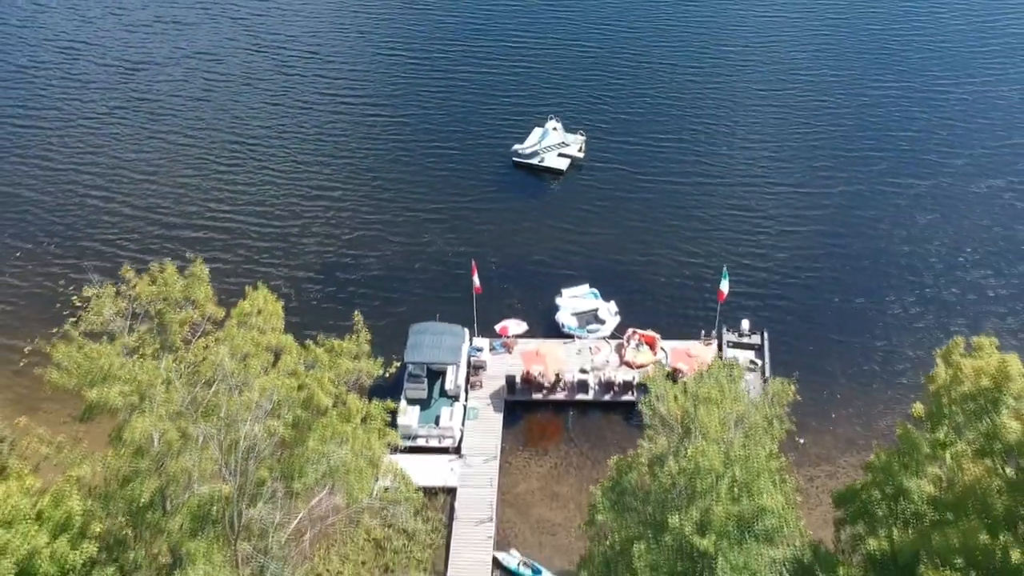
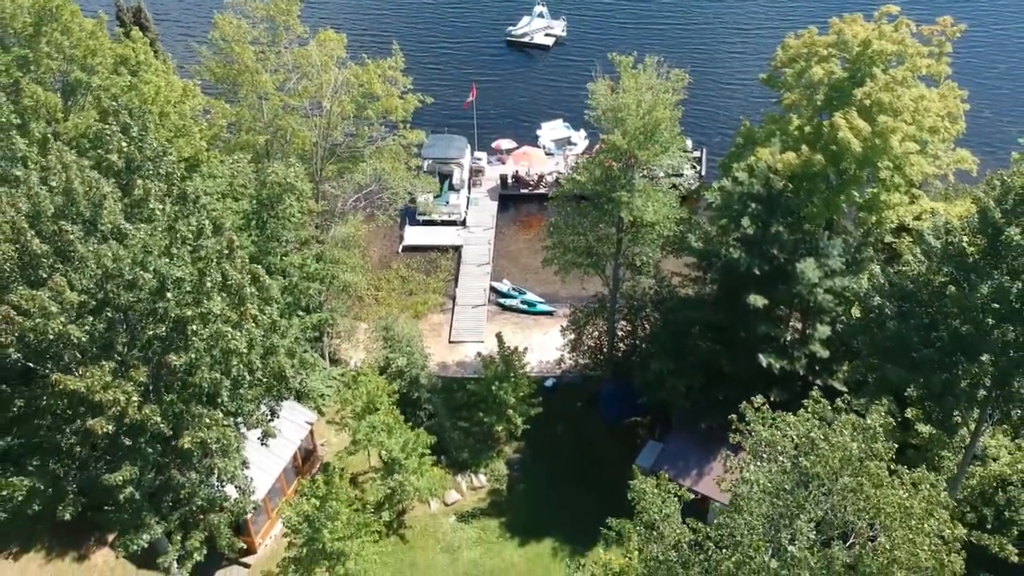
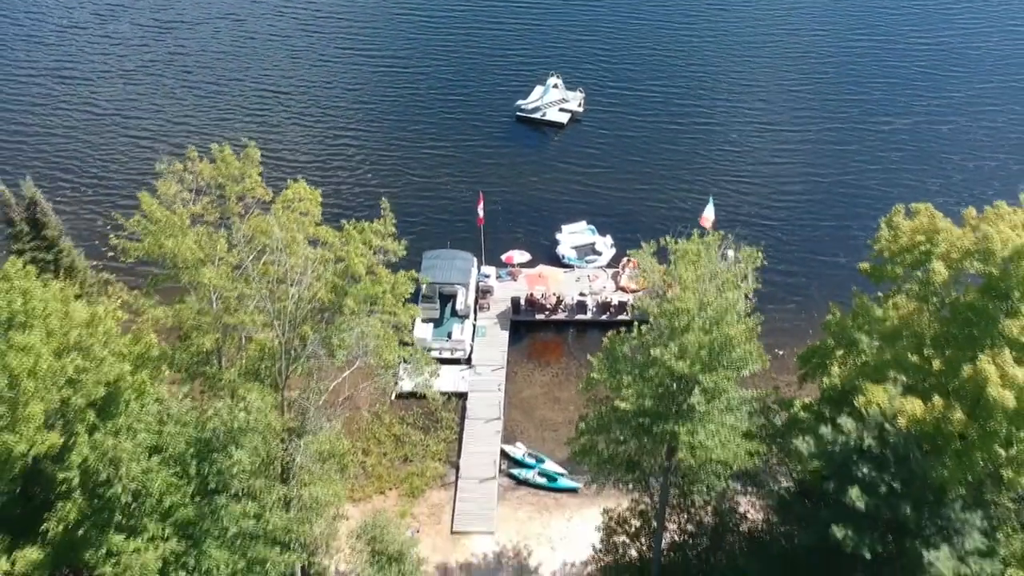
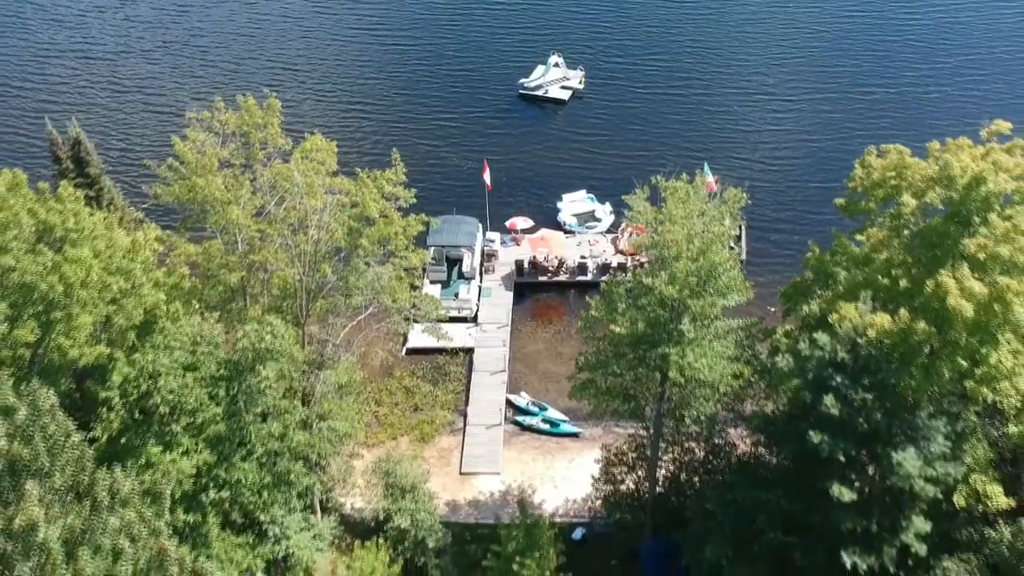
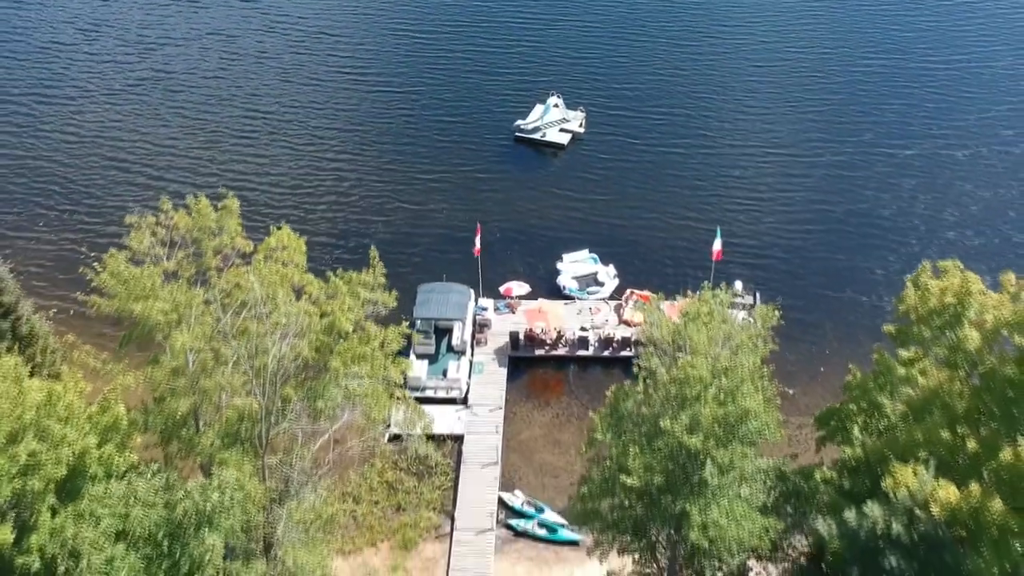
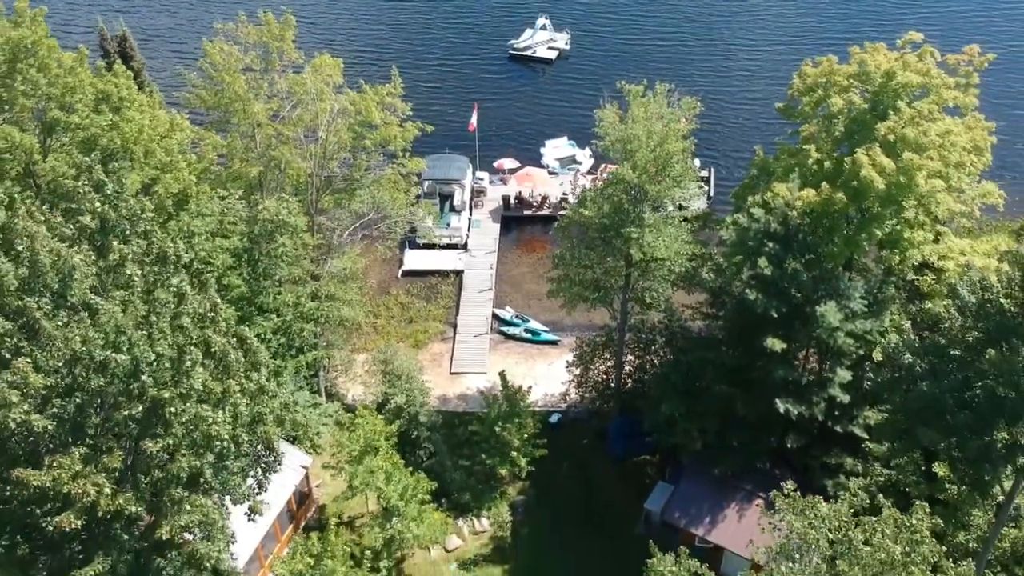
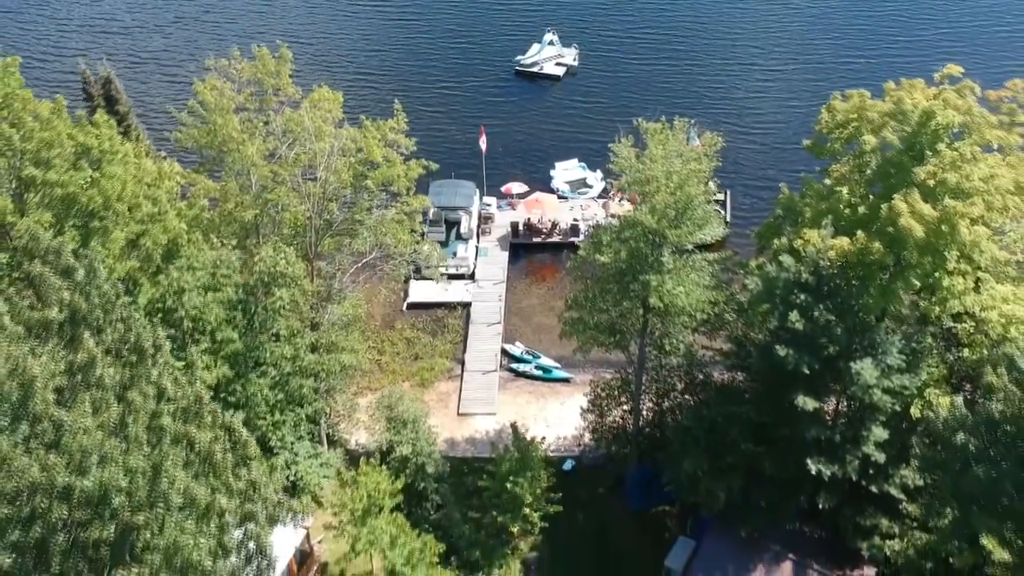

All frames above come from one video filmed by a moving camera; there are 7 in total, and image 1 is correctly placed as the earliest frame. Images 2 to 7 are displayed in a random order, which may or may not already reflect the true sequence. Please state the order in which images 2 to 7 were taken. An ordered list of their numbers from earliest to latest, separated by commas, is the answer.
5, 3, 4, 7, 6, 2
